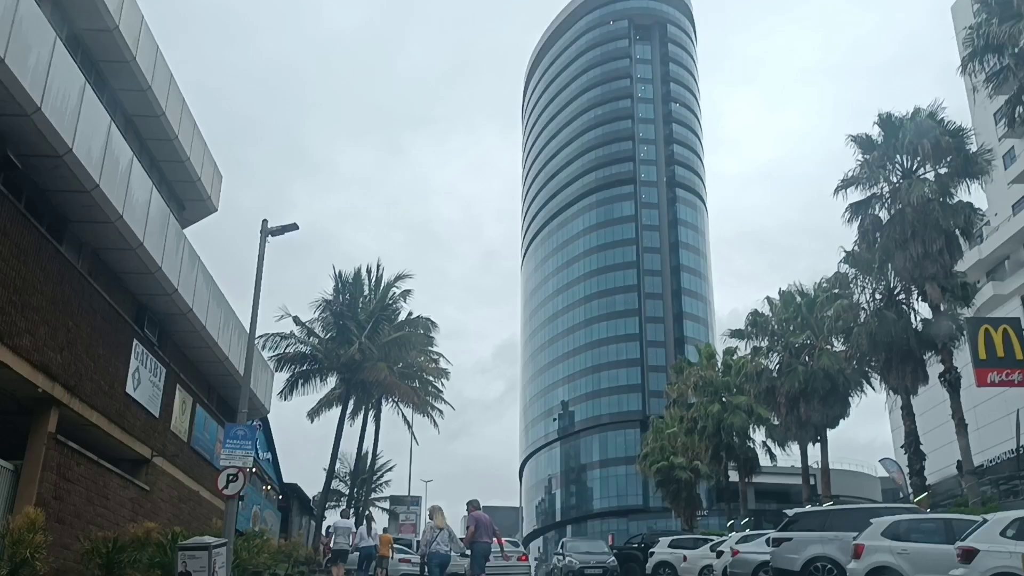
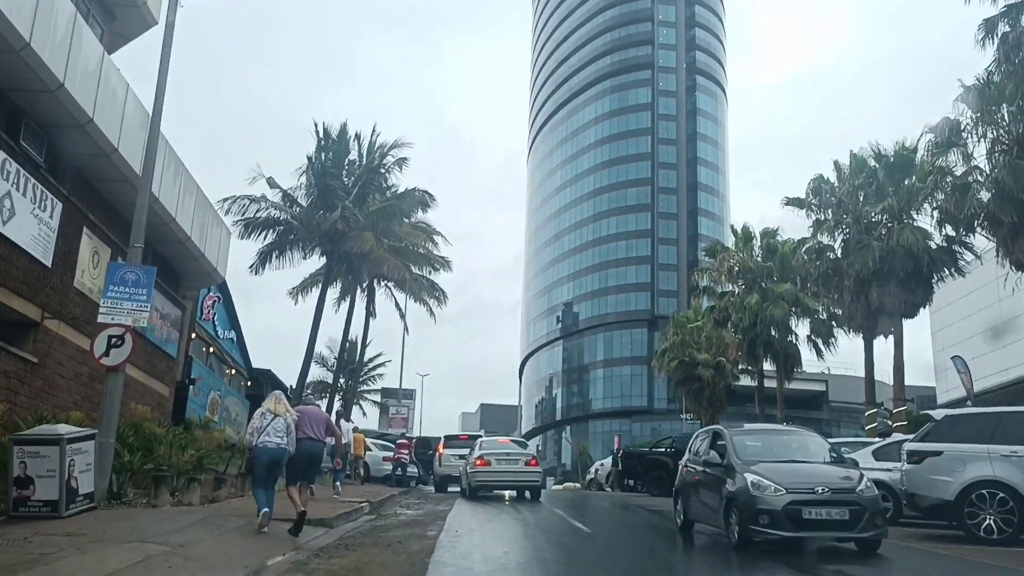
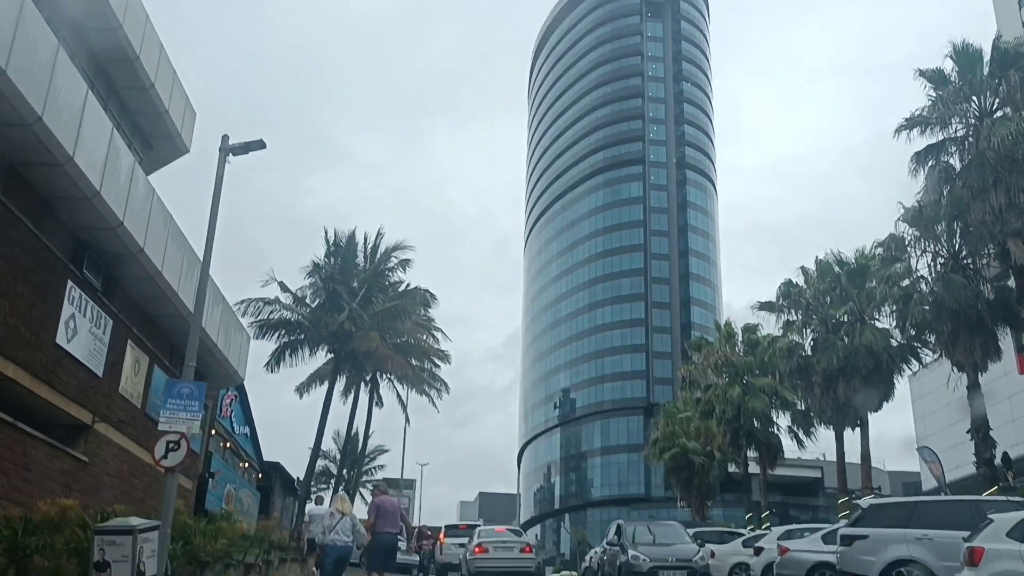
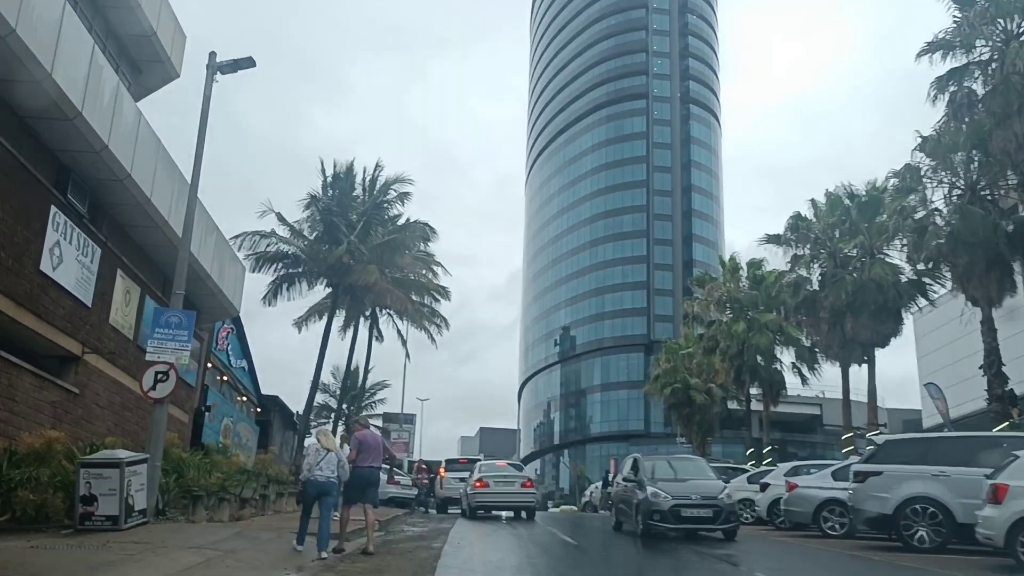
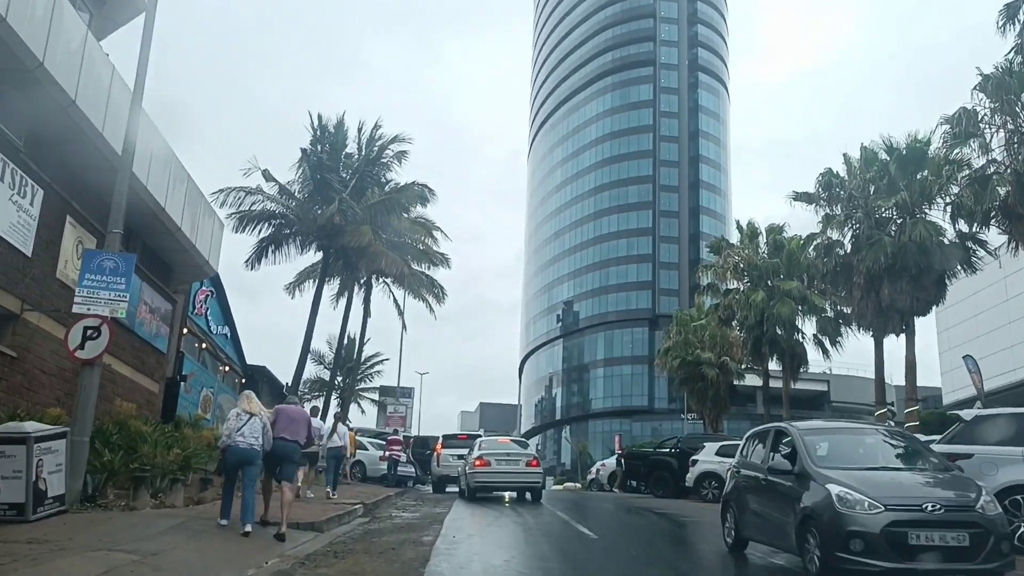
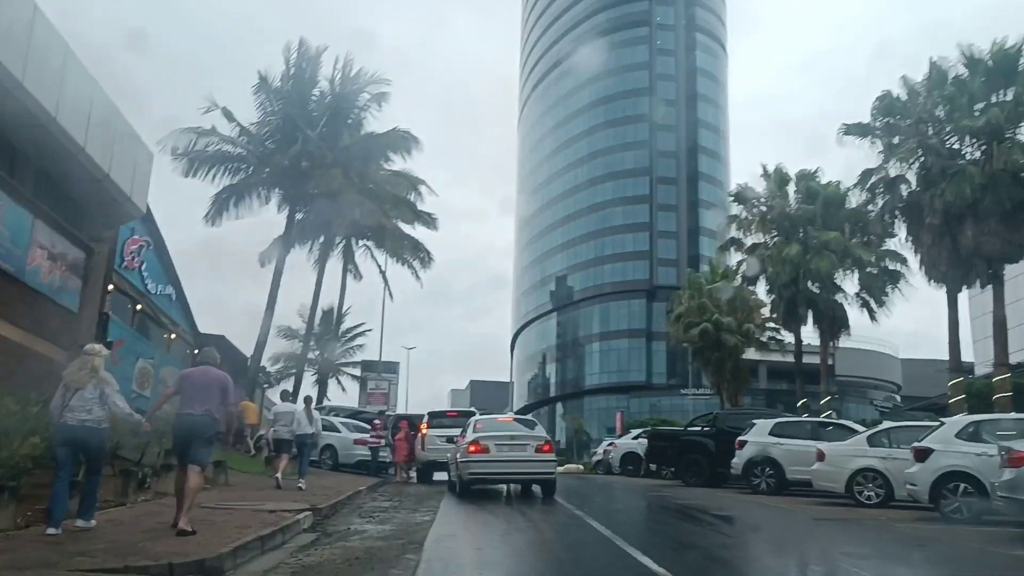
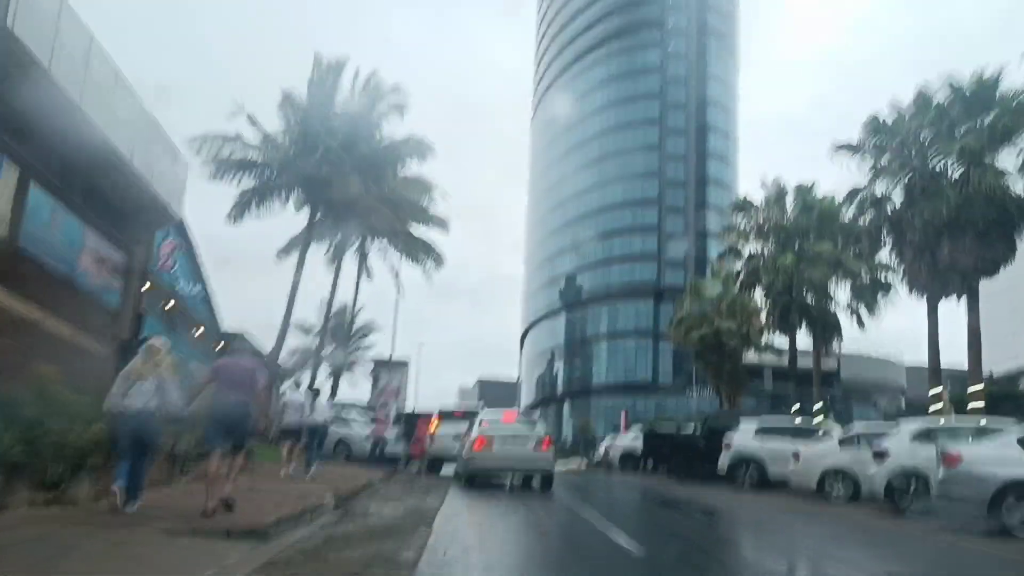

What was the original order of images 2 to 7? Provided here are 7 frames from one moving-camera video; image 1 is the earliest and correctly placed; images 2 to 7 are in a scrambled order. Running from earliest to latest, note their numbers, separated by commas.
3, 4, 2, 5, 7, 6
